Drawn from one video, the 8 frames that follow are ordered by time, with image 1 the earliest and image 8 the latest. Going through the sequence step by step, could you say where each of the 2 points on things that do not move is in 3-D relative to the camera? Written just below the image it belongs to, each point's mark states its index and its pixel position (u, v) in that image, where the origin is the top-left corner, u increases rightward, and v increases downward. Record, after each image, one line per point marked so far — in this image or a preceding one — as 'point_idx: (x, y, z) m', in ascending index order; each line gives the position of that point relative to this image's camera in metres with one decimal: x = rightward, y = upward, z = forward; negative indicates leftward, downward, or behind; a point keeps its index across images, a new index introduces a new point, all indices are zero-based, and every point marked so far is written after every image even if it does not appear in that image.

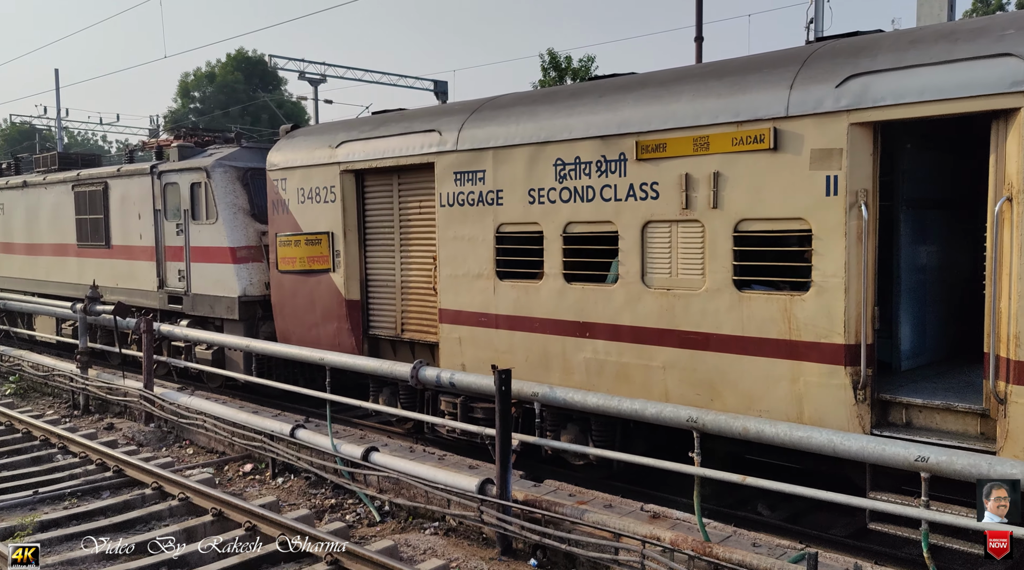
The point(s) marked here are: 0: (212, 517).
0: (-2.1, -1.7, +6.5) m
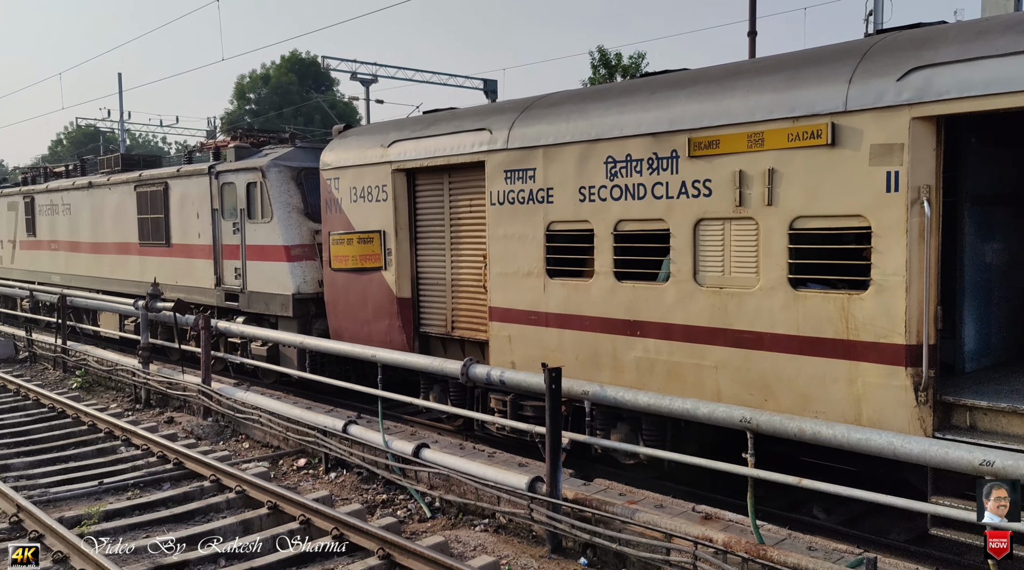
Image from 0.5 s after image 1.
0: (-1.8, -1.6, +6.6) m
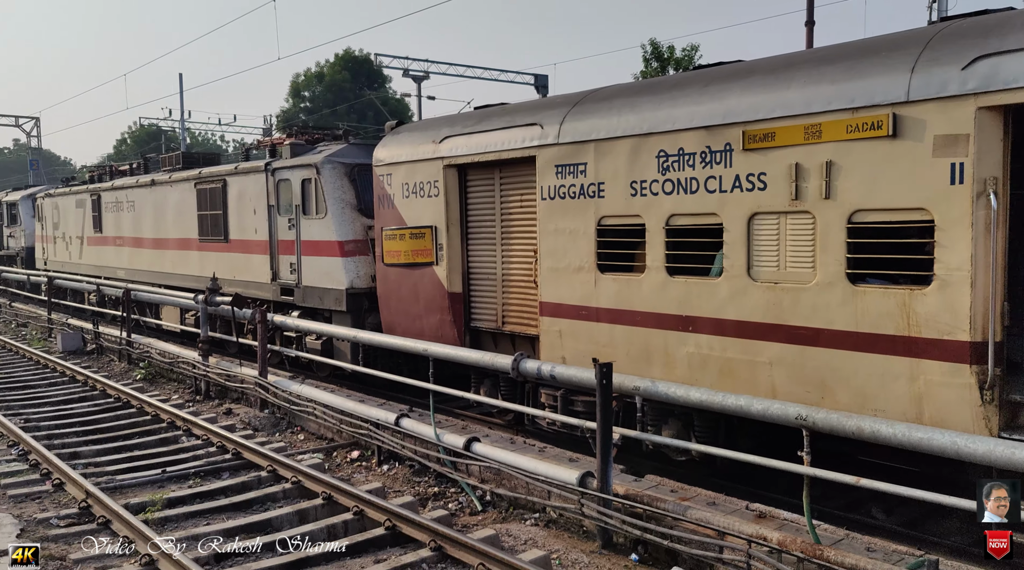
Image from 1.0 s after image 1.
0: (-1.4, -1.6, +6.7) m
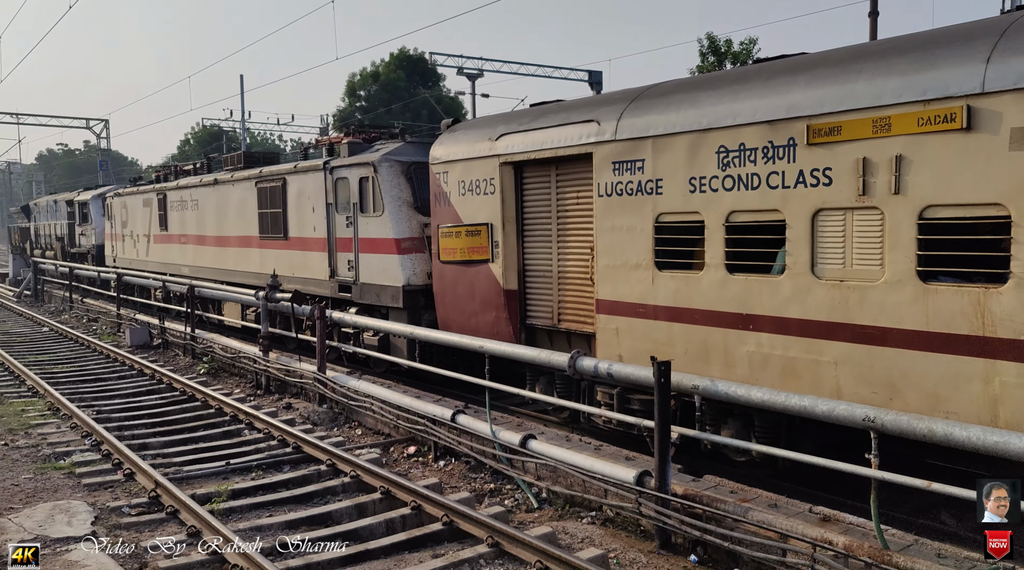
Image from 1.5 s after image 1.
0: (-1.0, -1.6, +6.8) m
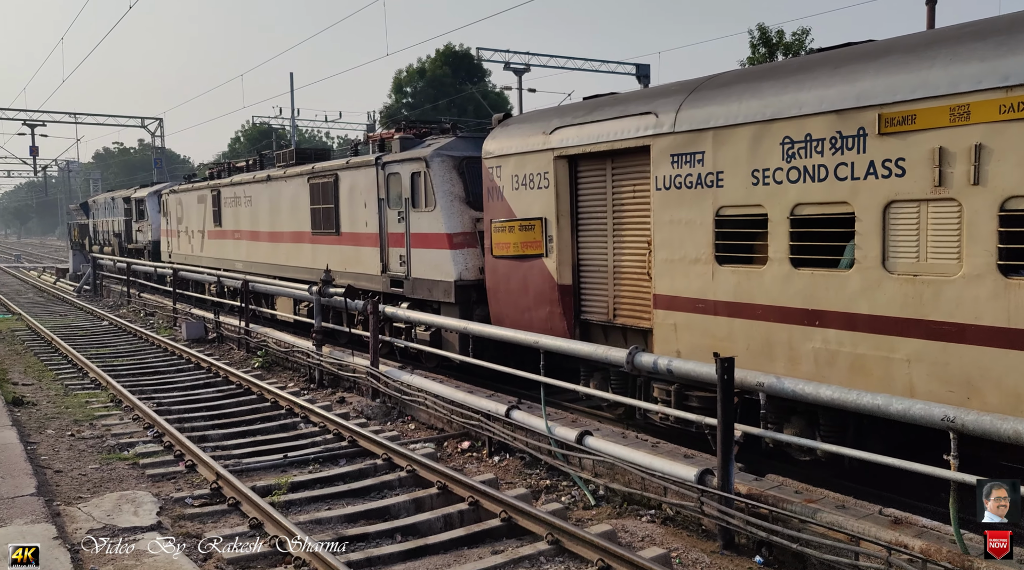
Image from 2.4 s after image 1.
0: (-0.6, -1.5, +6.7) m
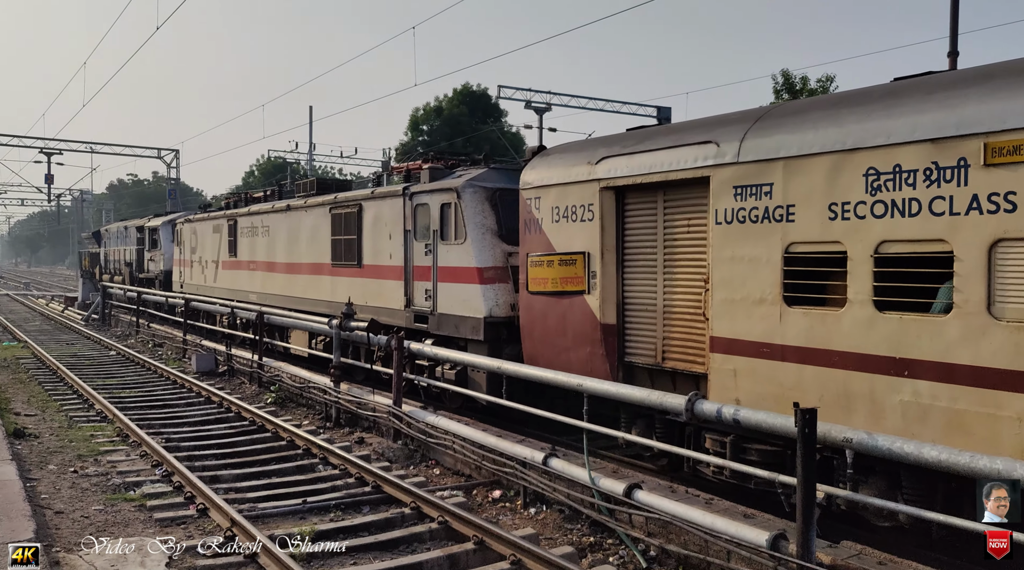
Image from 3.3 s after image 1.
0: (-0.3, -1.8, +6.1) m
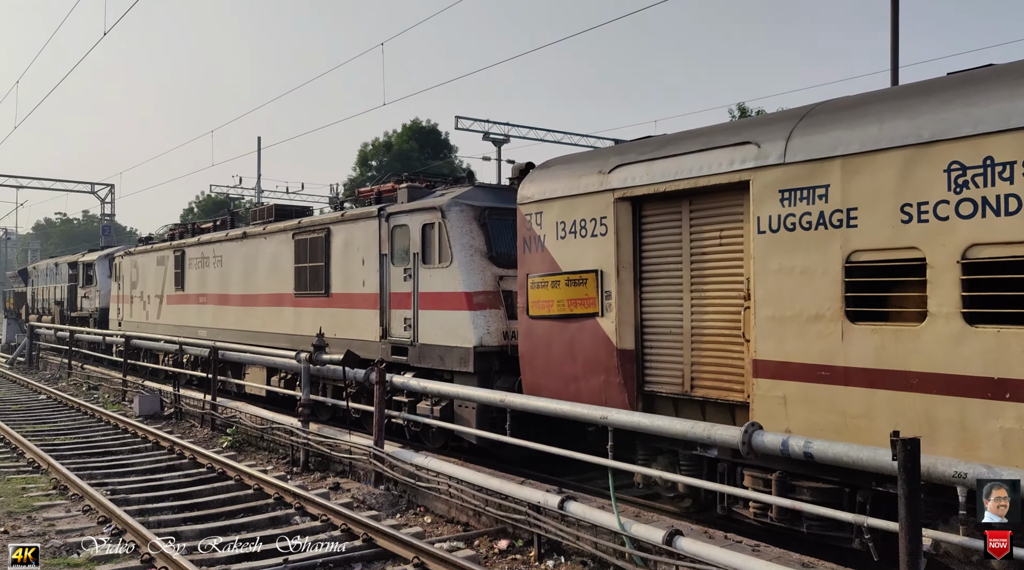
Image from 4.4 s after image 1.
0: (-0.1, -1.9, +5.2) m
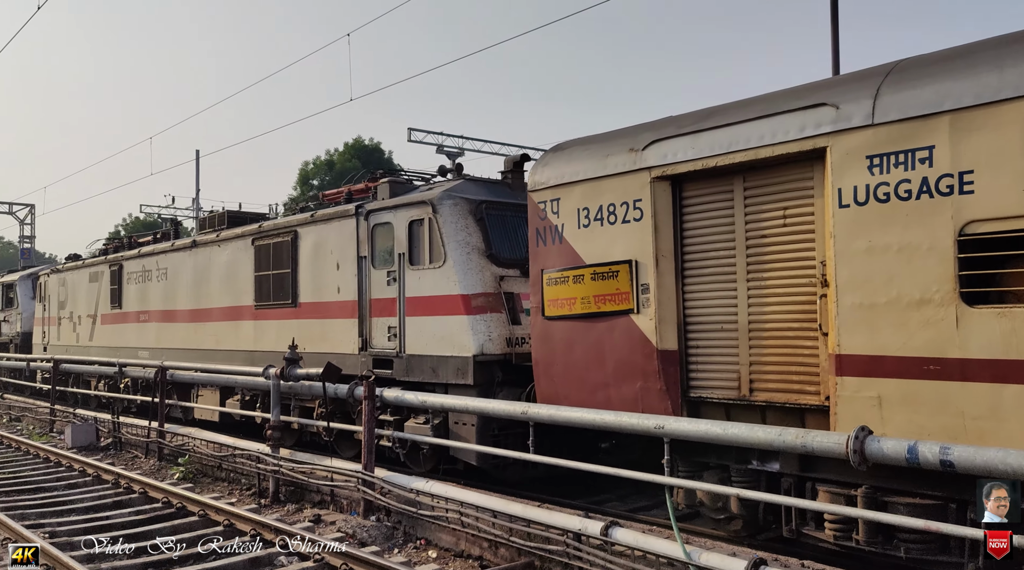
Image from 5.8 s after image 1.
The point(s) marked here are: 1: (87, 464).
0: (+0.3, -1.7, +4.1) m
1: (-5.1, -2.1, +10.8) m
